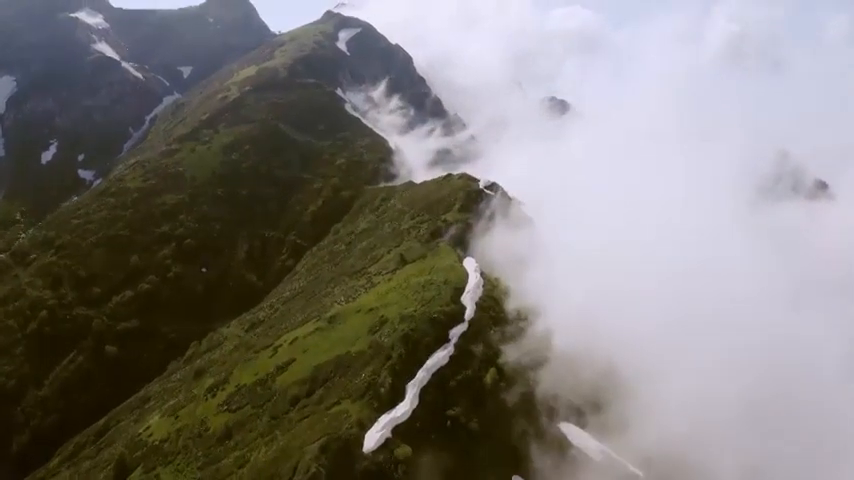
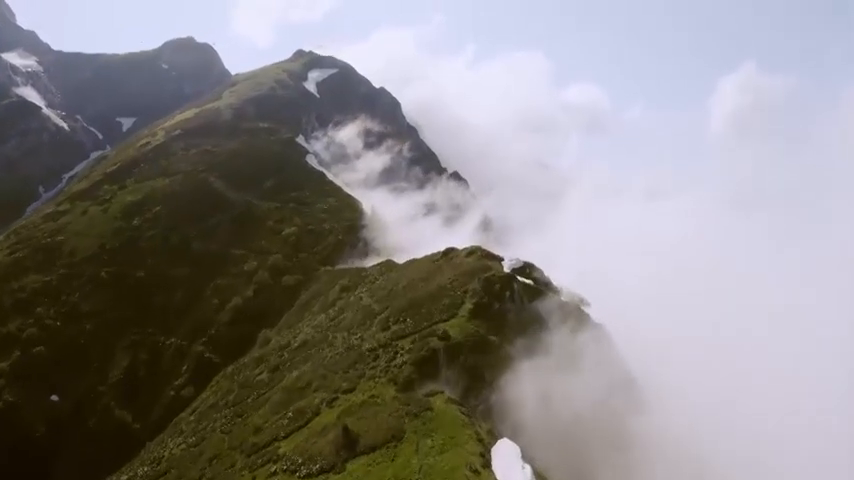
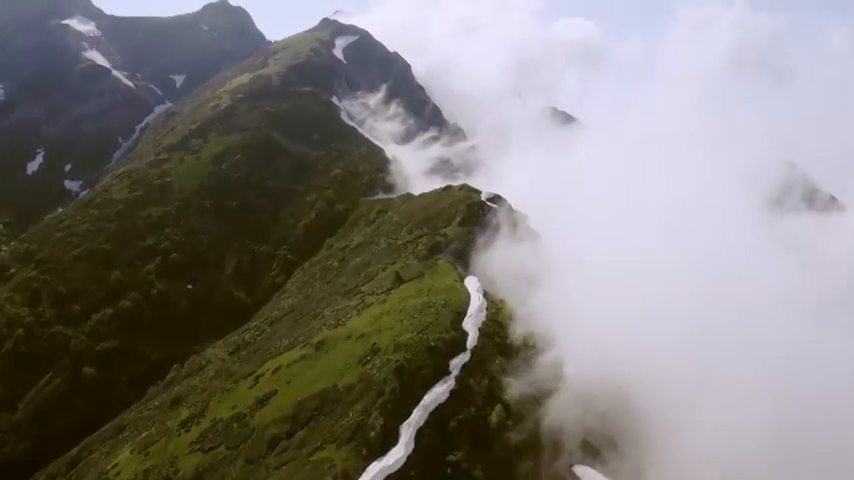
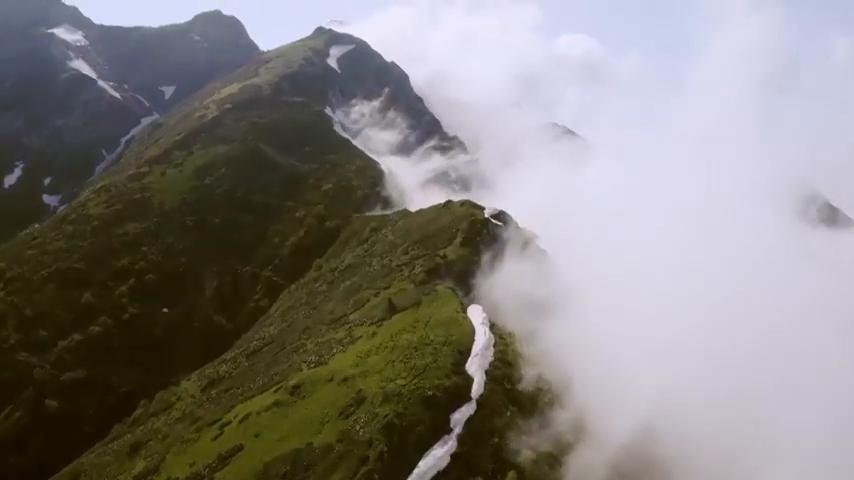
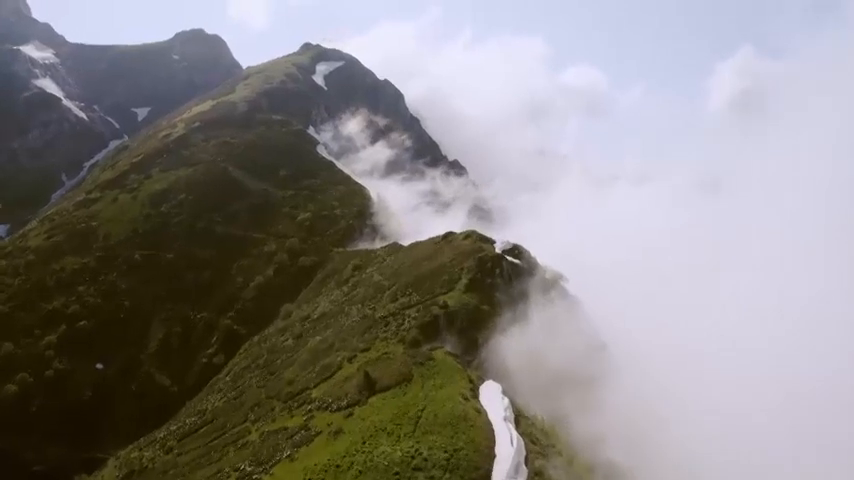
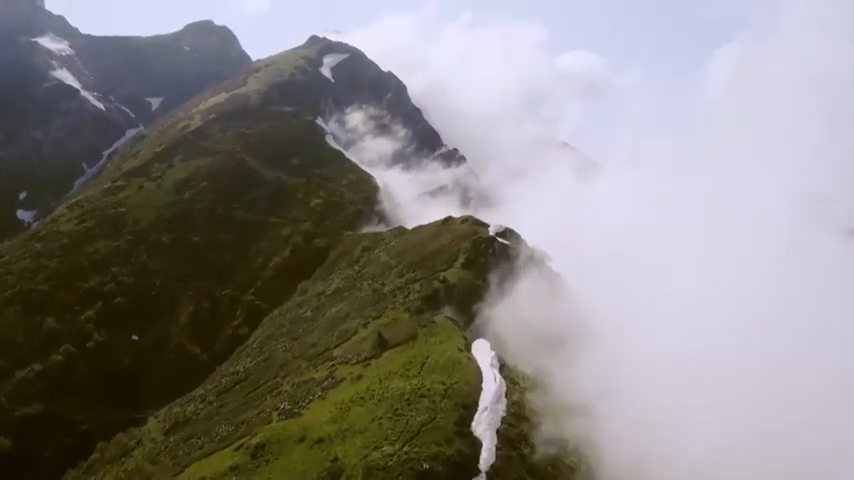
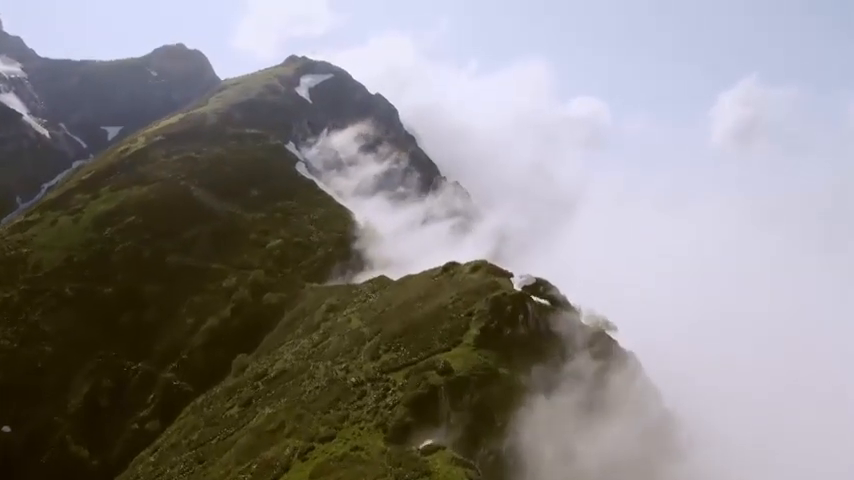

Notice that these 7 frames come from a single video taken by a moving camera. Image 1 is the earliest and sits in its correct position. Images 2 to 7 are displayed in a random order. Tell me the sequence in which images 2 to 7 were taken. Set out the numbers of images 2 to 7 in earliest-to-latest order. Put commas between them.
3, 4, 6, 5, 2, 7
